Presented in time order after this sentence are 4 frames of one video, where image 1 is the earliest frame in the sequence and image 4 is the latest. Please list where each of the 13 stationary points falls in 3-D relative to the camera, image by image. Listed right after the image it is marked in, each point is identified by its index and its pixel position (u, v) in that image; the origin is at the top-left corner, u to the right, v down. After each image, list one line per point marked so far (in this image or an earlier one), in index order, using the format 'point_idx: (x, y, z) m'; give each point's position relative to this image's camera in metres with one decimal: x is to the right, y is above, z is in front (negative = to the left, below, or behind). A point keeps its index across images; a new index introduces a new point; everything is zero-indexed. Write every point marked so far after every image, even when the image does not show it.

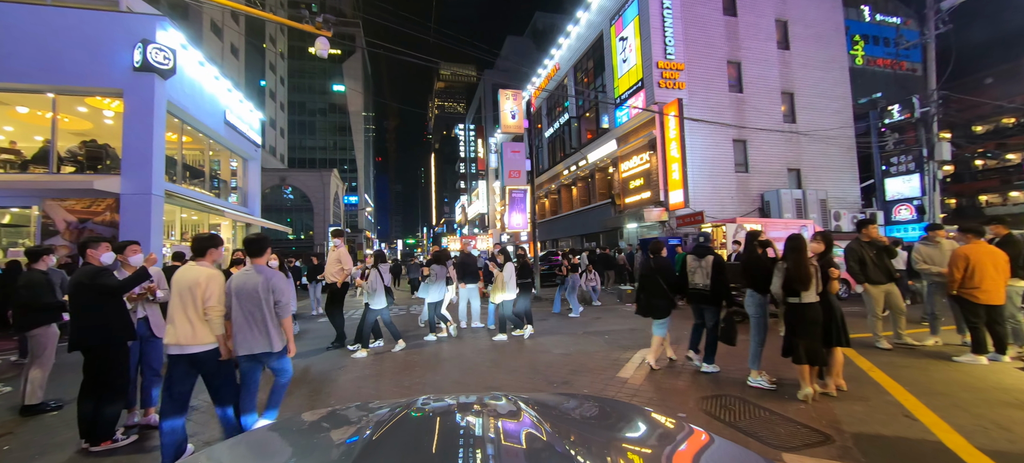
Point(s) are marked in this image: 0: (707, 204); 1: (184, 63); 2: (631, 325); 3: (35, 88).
0: (+7.3, +1.0, +14.3) m
1: (-10.3, +5.3, +11.9) m
2: (+2.4, -1.9, +7.7) m
3: (-12.6, +3.8, +10.1) m
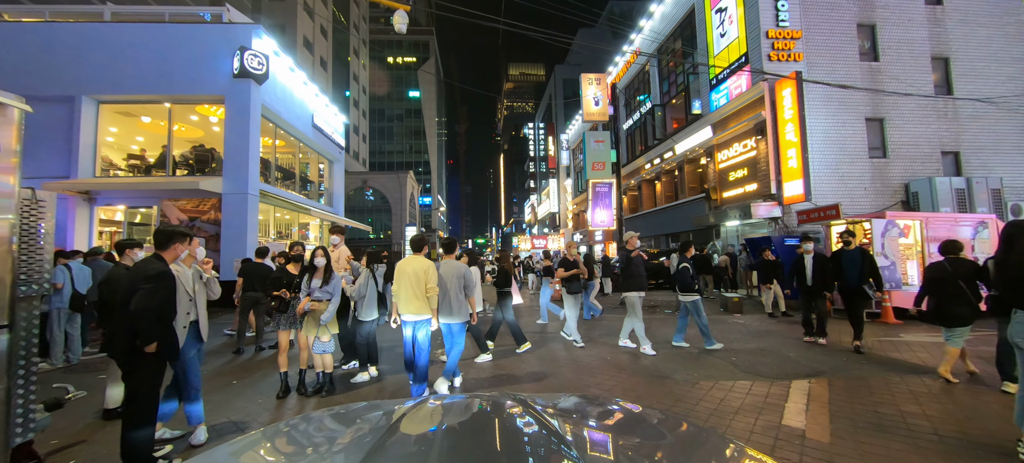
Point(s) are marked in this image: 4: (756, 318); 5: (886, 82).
0: (+9.9, +1.0, +11.8) m
1: (-7.7, +5.3, +12.5) m
2: (+4.0, -1.8, +6.2) m
3: (-10.4, +3.9, +11.1) m
4: (+5.8, -2.1, +9.0) m
5: (+12.2, +4.9, +12.4) m
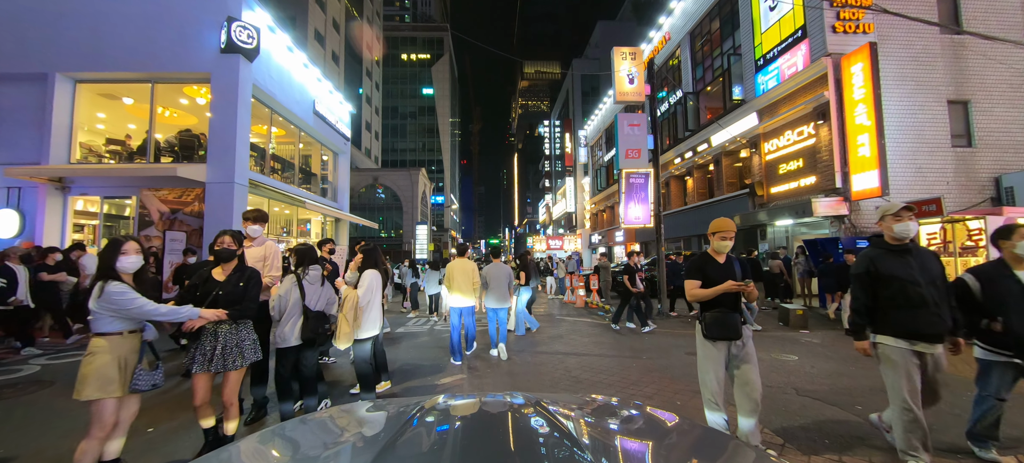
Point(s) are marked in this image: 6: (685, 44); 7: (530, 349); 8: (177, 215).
0: (+10.5, +1.0, +10.0) m
1: (-7.1, +5.5, +11.3) m
2: (+4.3, -1.8, +4.6) m
3: (-9.8, +4.1, +10.0) m
4: (+6.2, -2.0, +7.3) m
5: (+12.8, +4.8, +10.6) m
6: (+8.0, +8.7, +17.6) m
7: (+0.3, -2.0, +6.5) m
8: (-8.7, +0.4, +9.9) m
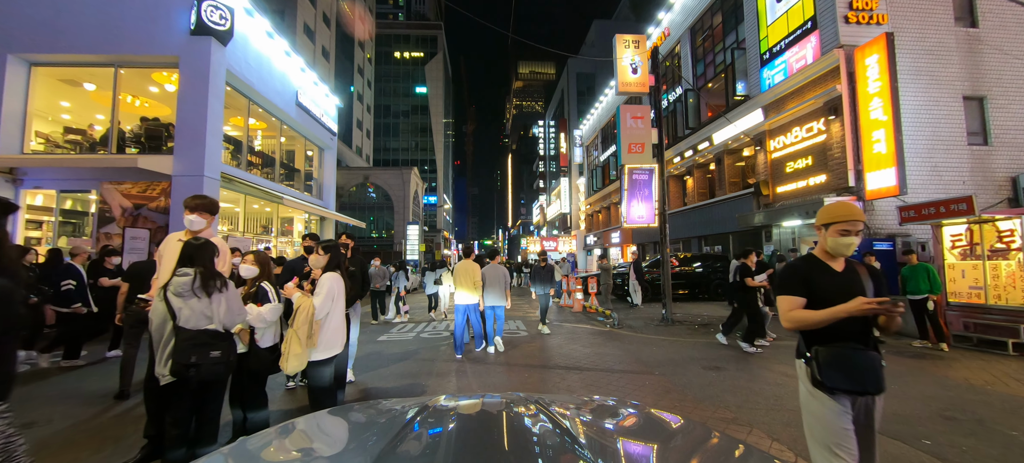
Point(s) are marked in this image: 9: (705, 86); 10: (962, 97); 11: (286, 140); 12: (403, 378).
0: (+10.3, +1.0, +9.5) m
1: (-7.3, +5.5, +10.5) m
2: (+4.2, -1.8, +3.9) m
3: (-9.9, +4.2, +9.2) m
4: (+6.1, -2.0, +6.7) m
5: (+12.7, +4.8, +10.1) m
6: (+7.8, +8.7, +17.1) m
7: (+0.2, -2.0, +5.8) m
8: (-8.8, +0.5, +9.0) m
9: (+8.1, +6.1, +15.9) m
10: (+11.8, +3.5, +9.9) m
11: (-8.2, +3.3, +13.8) m
12: (-1.4, -1.9, +5.0) m
